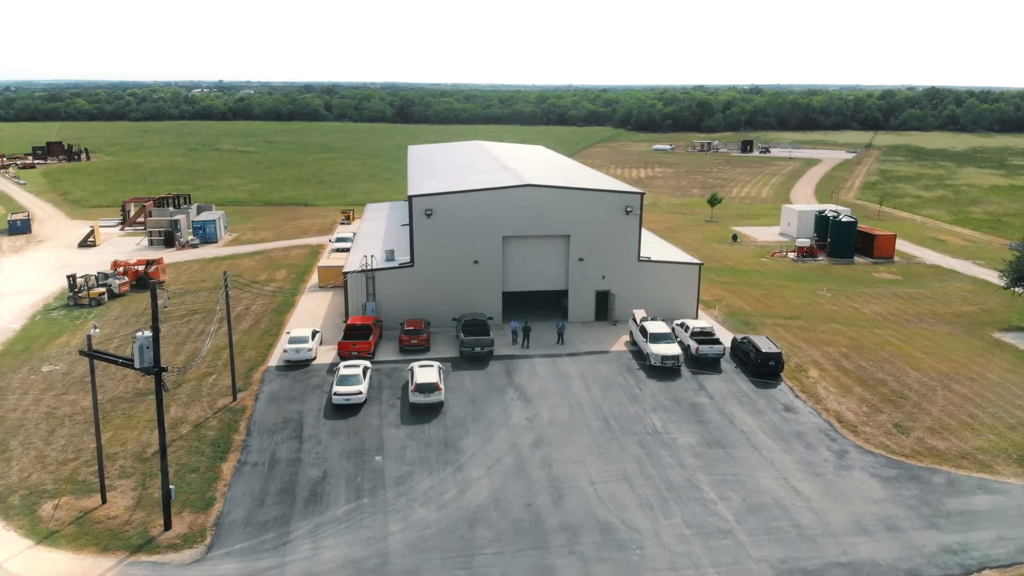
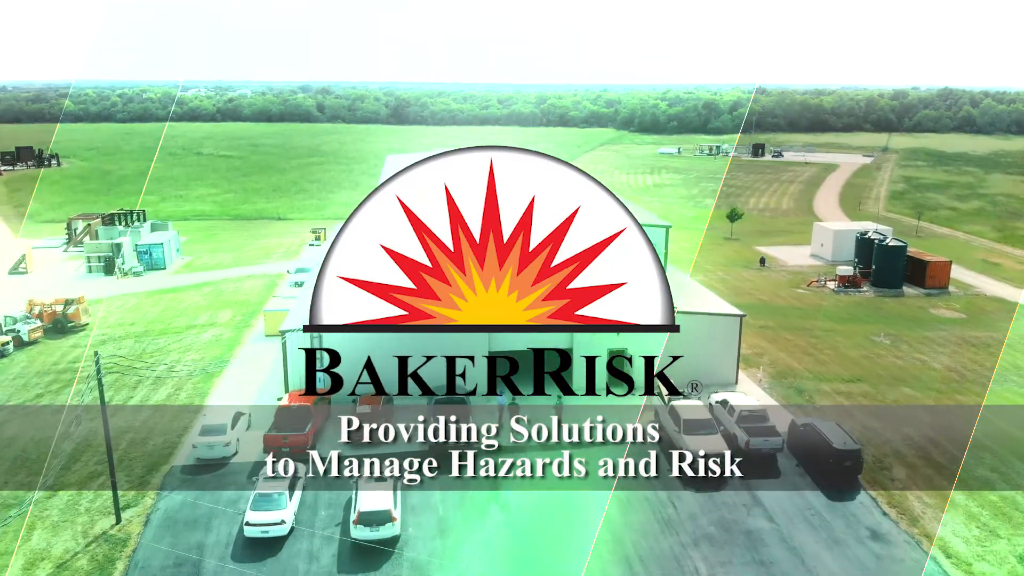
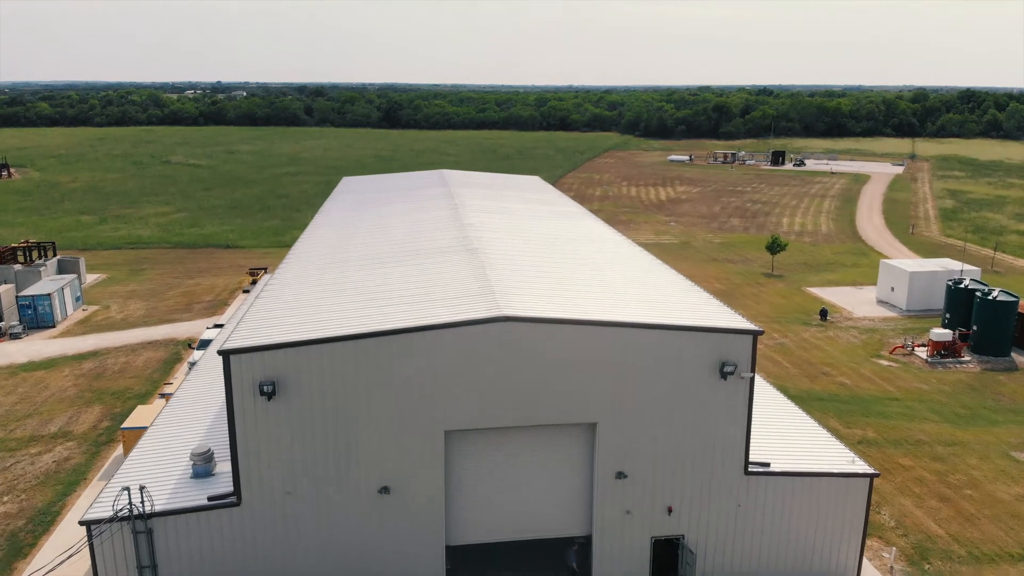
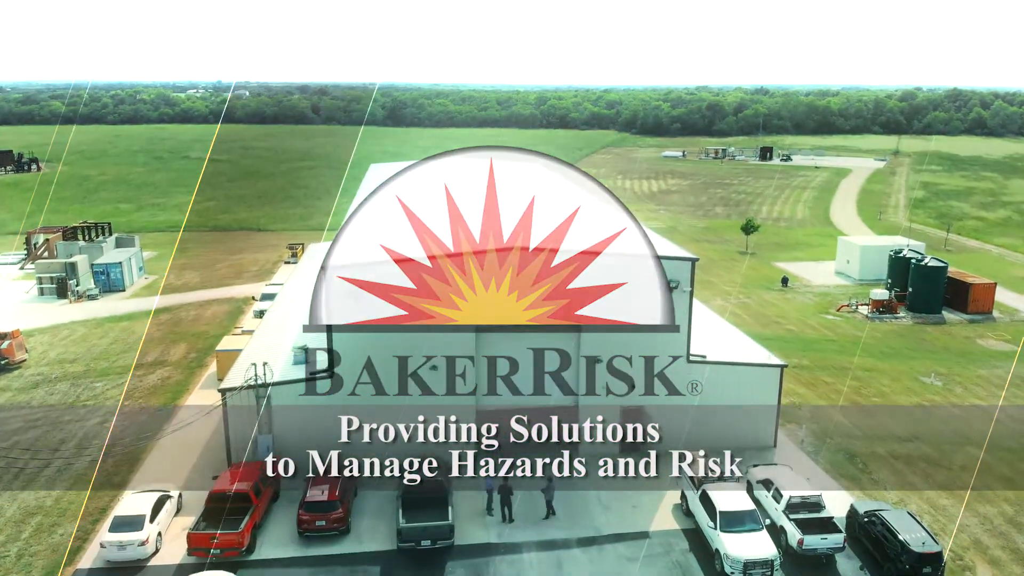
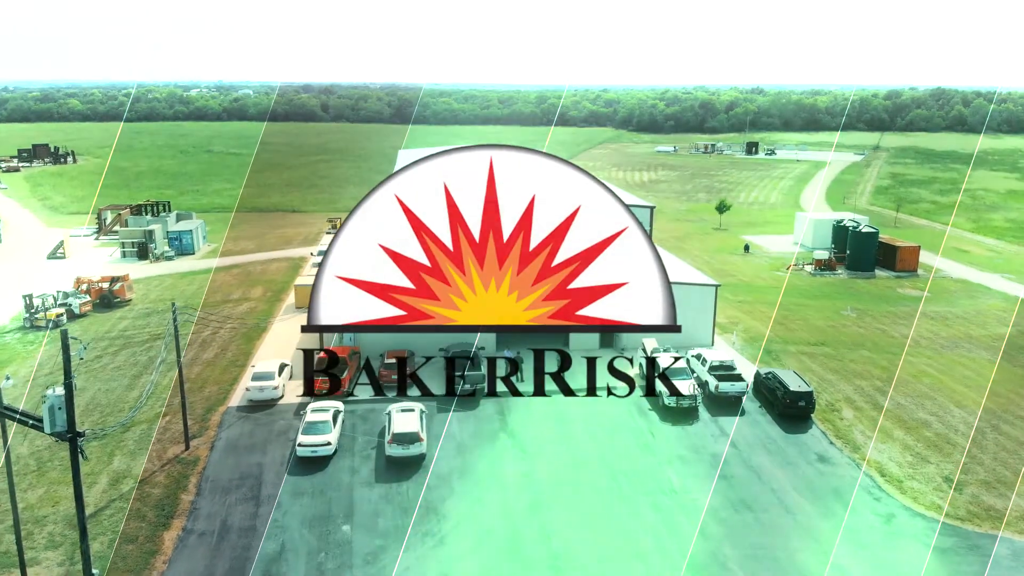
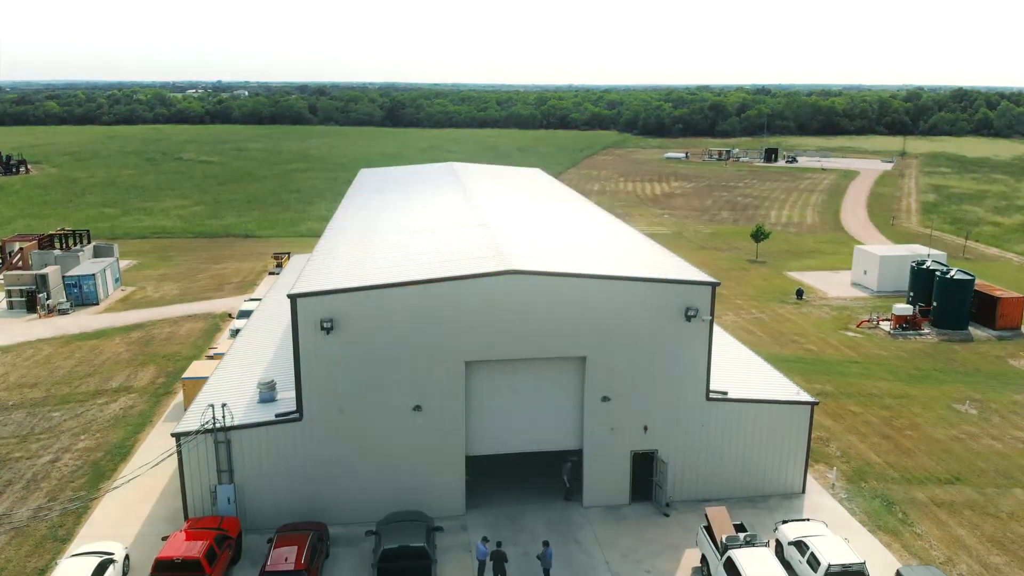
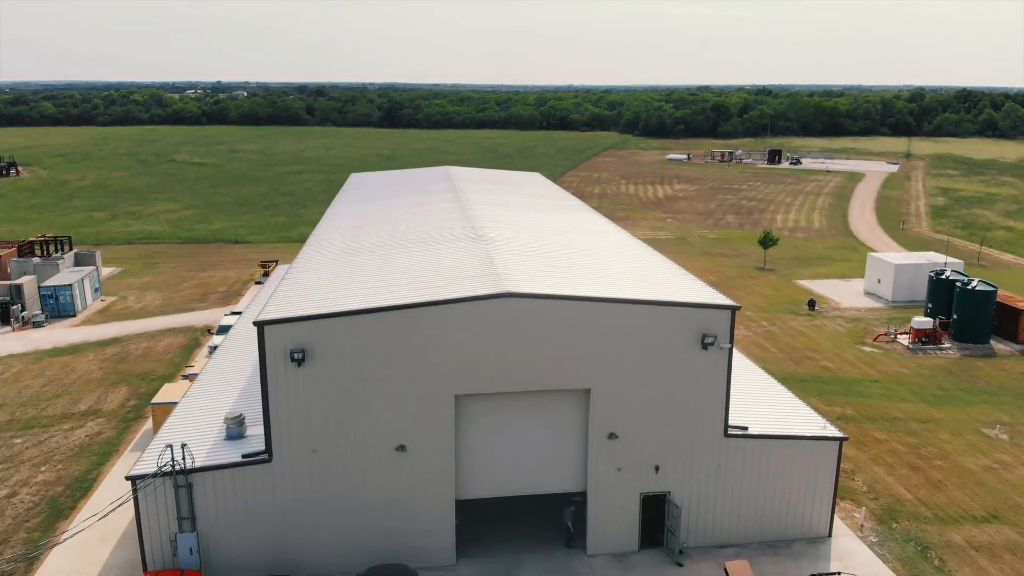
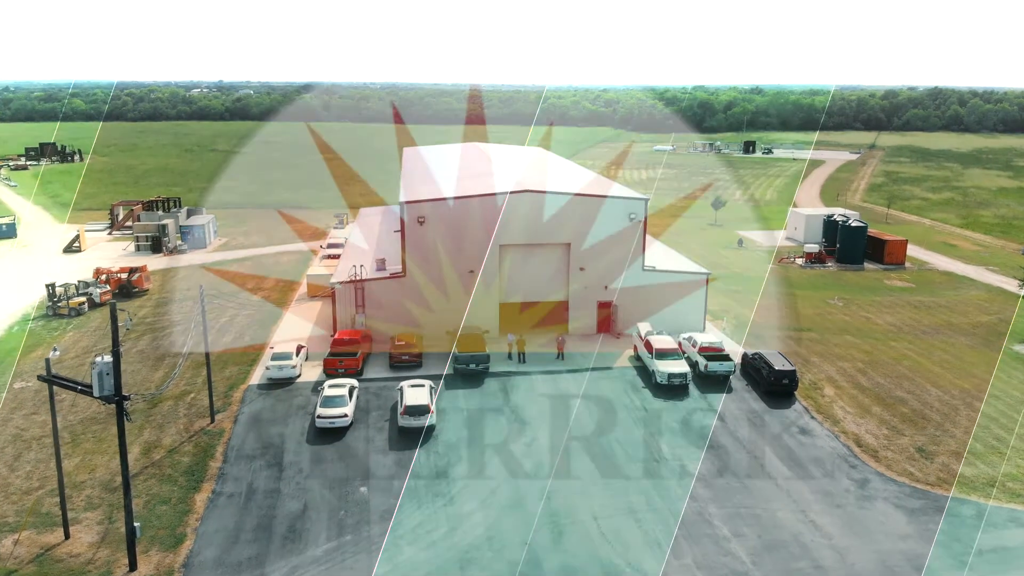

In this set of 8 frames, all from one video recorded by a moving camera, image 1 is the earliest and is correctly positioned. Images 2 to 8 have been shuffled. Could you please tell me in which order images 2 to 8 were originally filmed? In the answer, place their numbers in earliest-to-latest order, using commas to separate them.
8, 5, 2, 4, 6, 7, 3
